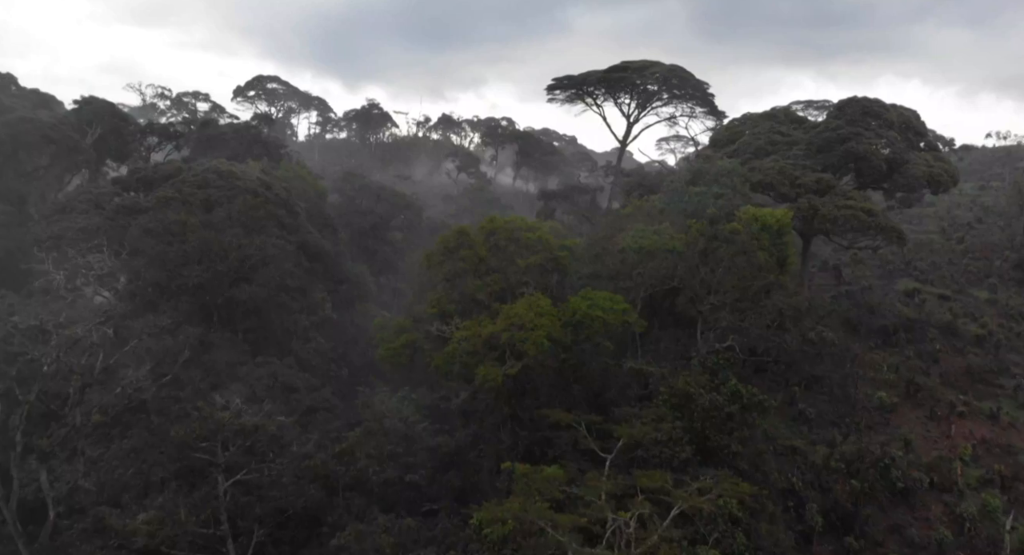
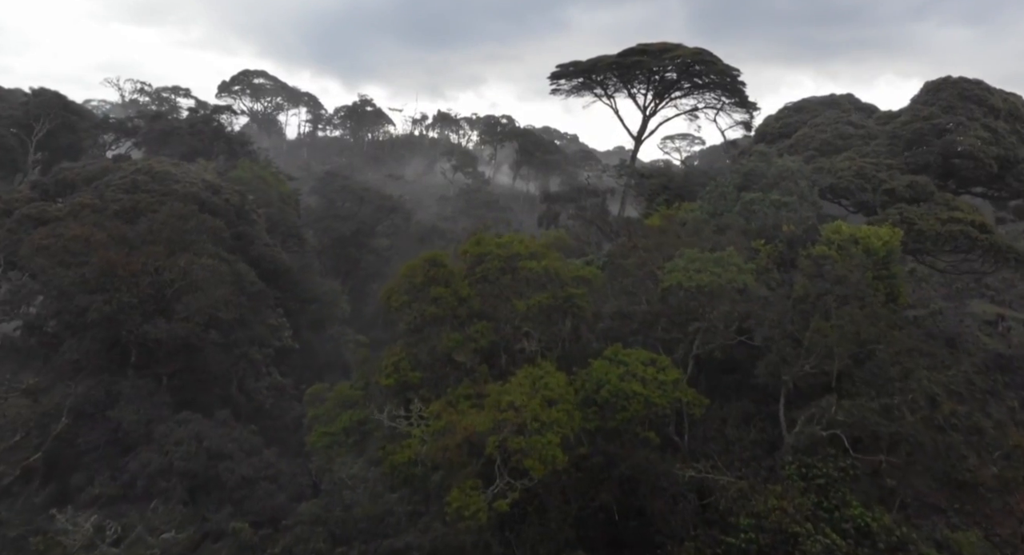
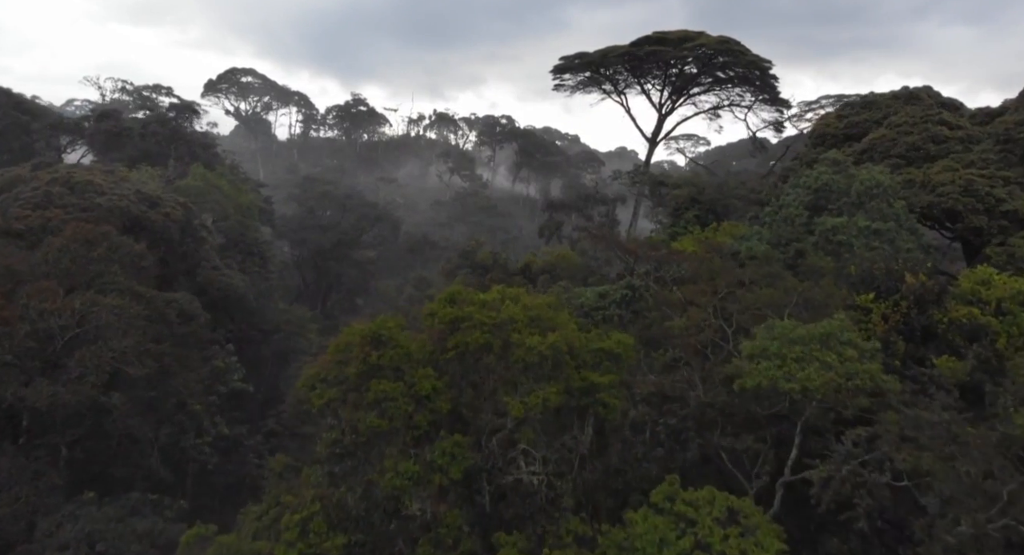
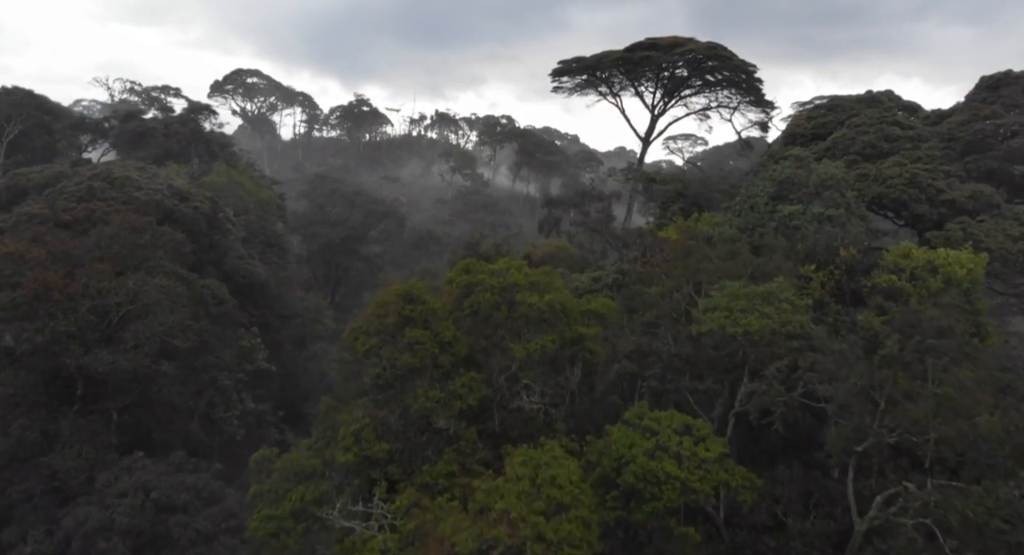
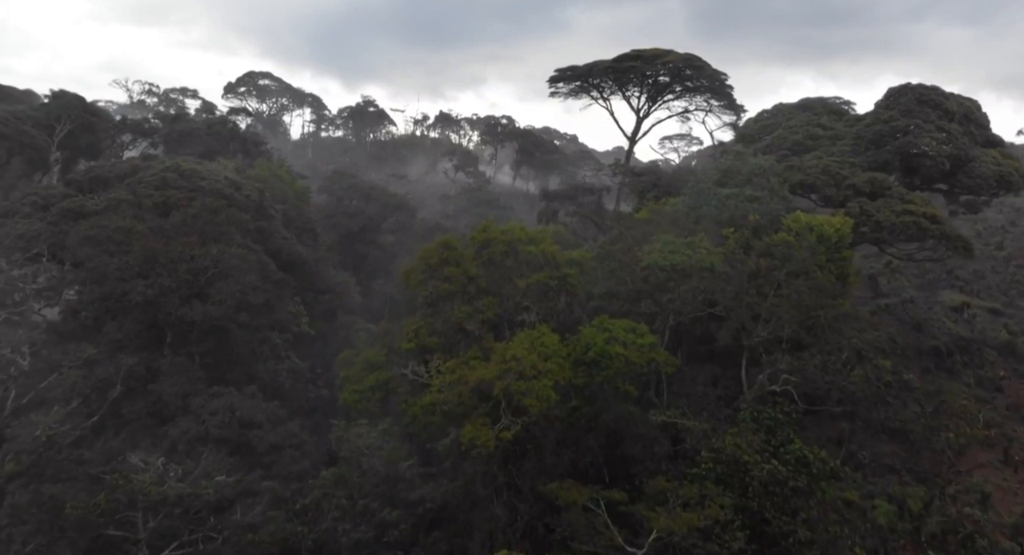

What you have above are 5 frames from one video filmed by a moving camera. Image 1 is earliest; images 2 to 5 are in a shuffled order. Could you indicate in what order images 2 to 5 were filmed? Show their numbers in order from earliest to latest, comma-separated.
5, 2, 4, 3
